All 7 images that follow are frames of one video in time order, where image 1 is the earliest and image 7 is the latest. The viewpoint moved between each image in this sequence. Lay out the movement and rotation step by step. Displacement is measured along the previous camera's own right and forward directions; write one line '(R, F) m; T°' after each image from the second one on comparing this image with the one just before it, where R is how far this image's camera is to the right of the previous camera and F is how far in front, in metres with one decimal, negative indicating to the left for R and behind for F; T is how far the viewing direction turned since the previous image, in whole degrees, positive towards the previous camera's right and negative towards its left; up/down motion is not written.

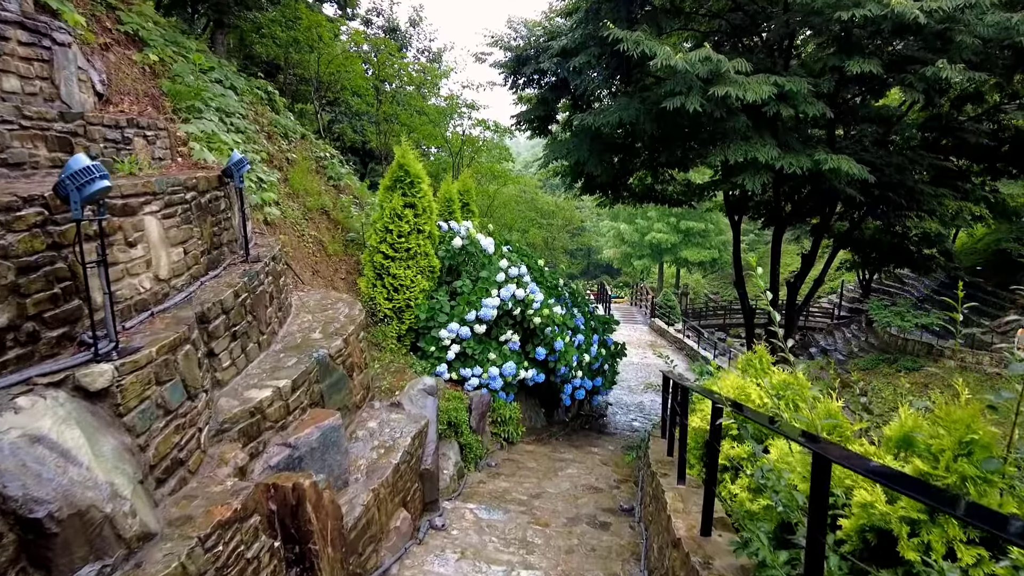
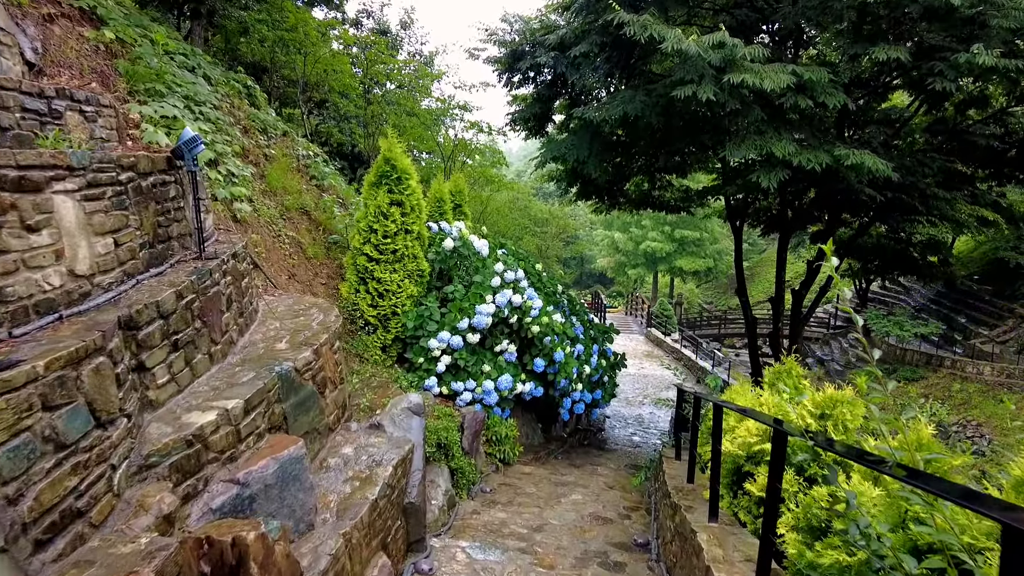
(0.0, +0.4) m; +1°
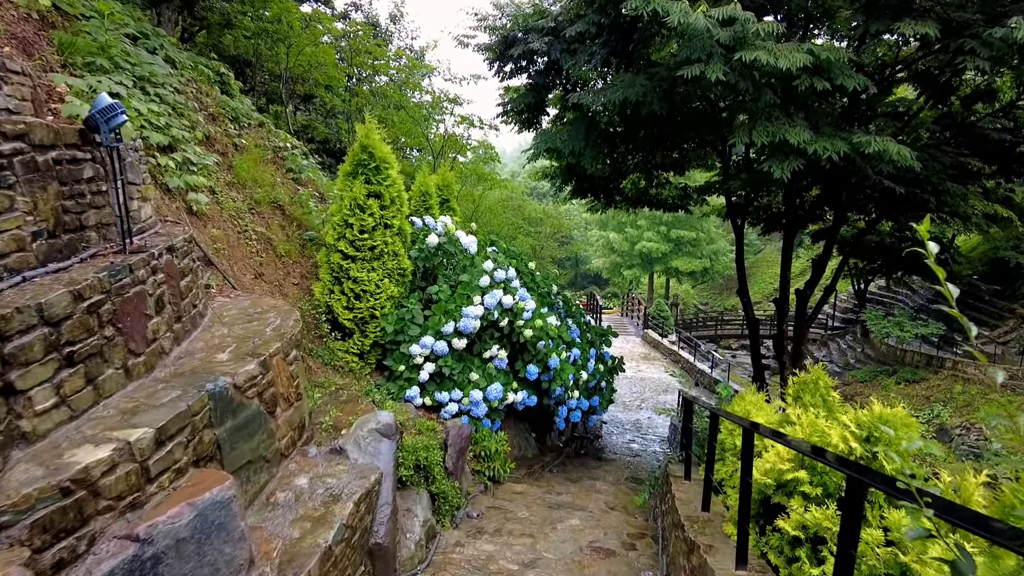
(0.0, +0.4) m; 0°
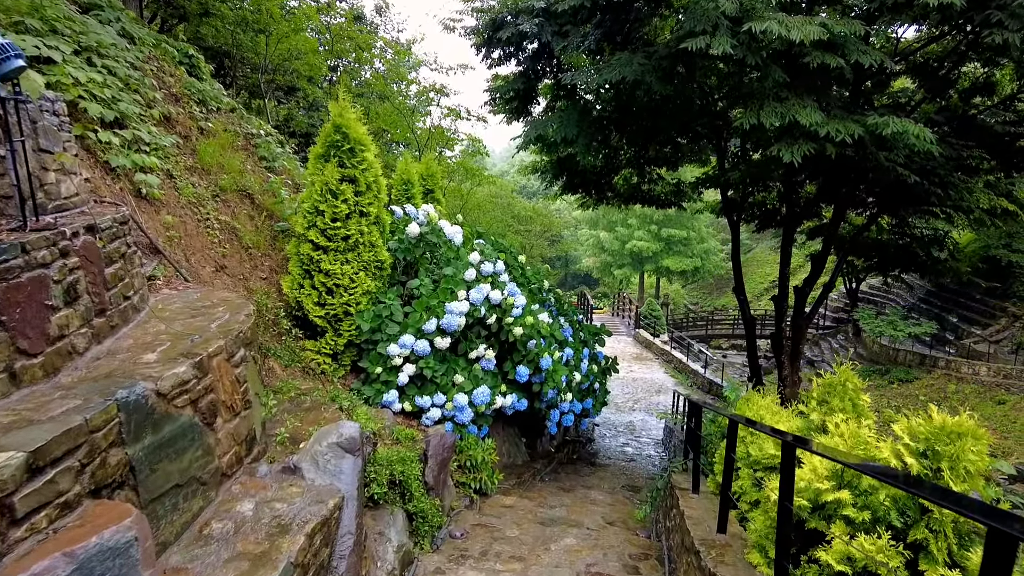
(0.0, +0.3) m; +1°
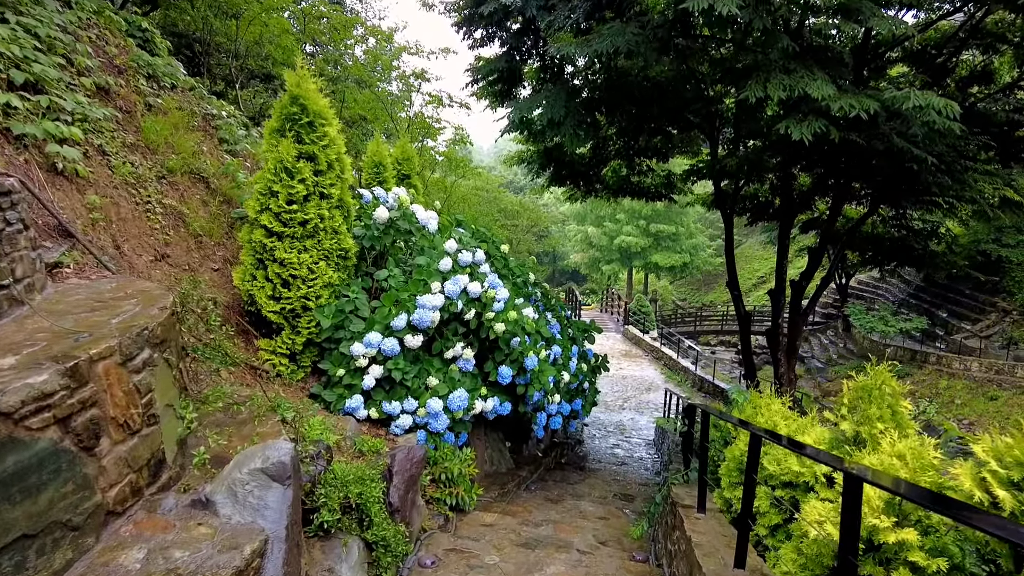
(0.0, +0.4) m; +1°
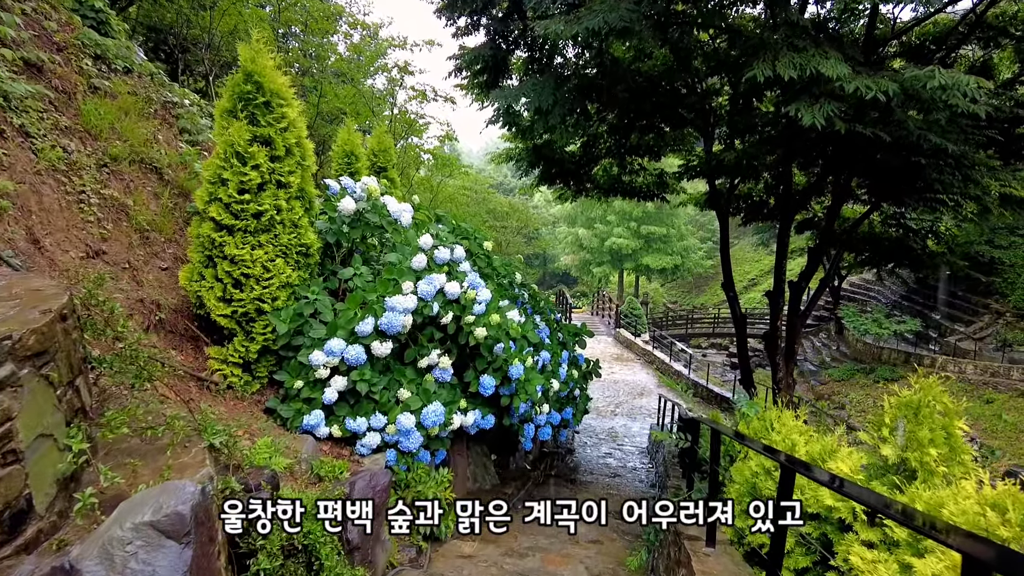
(0.0, +0.3) m; +1°
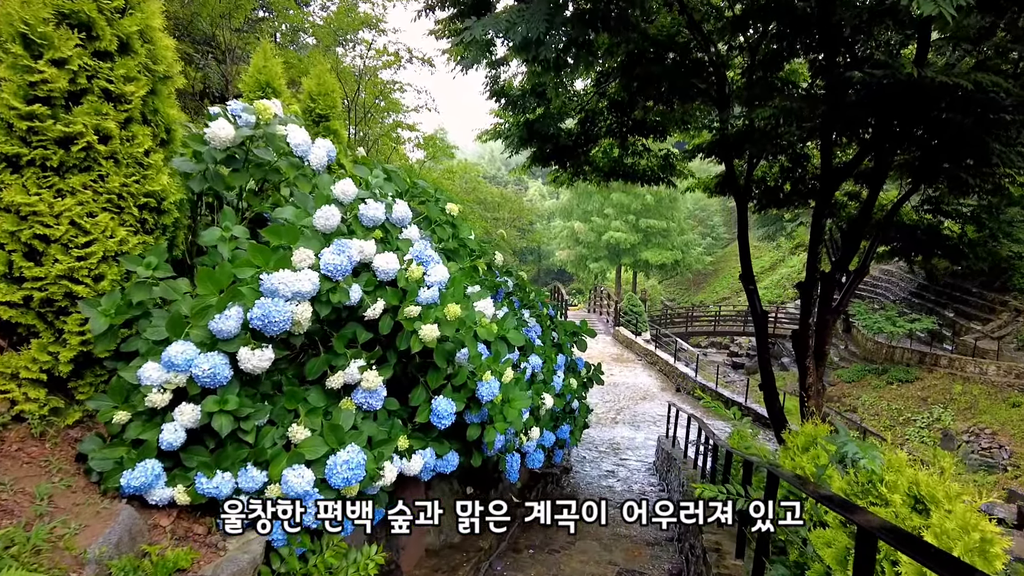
(+0.1, +1.1) m; 0°
